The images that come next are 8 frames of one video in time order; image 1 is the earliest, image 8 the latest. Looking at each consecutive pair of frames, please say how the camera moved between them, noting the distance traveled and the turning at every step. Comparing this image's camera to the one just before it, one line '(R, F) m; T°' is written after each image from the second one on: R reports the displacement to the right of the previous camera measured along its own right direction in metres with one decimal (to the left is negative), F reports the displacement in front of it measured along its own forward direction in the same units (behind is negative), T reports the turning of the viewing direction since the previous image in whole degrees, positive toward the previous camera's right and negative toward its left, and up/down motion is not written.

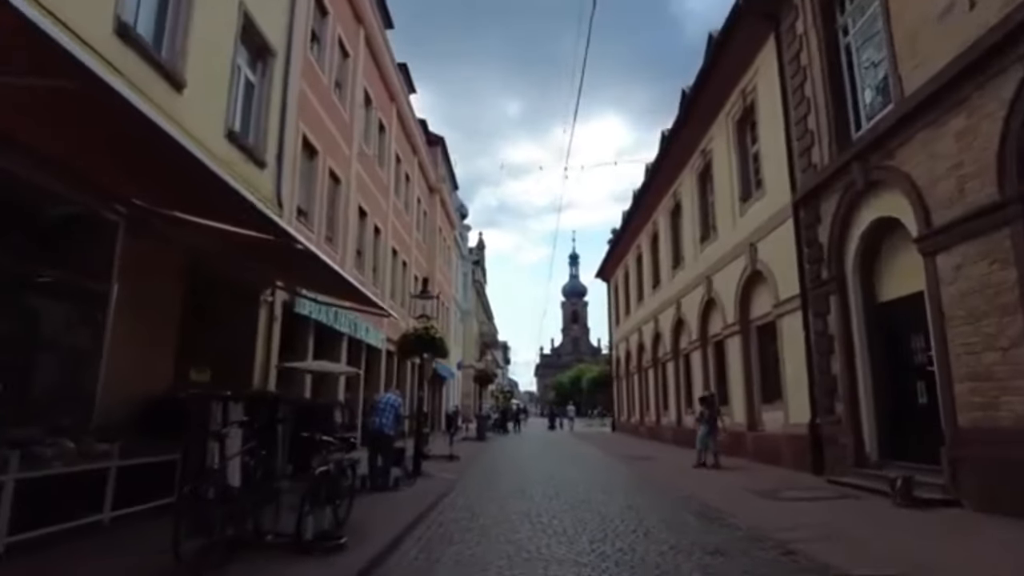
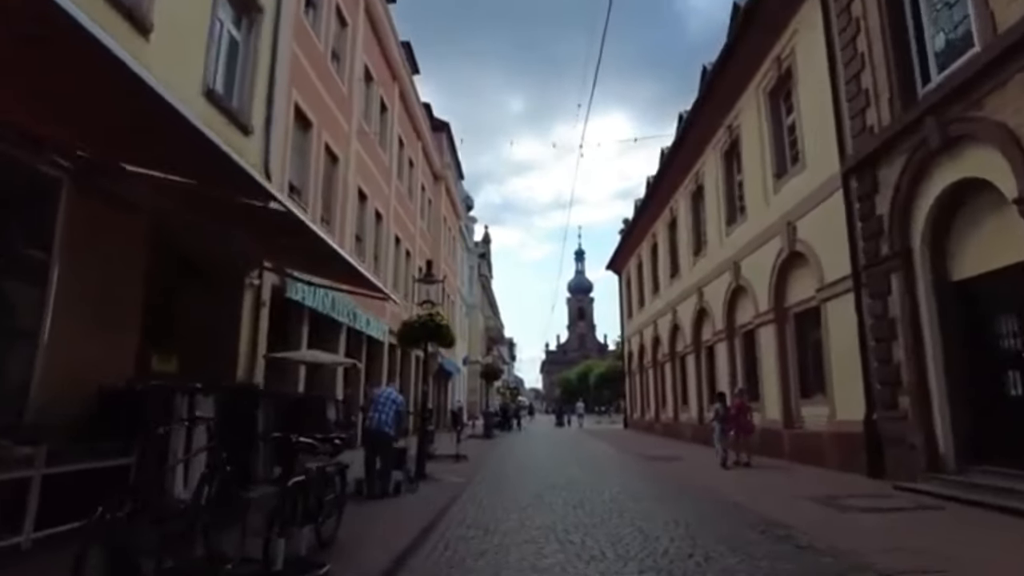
(-0.2, +1.5) m; 0°
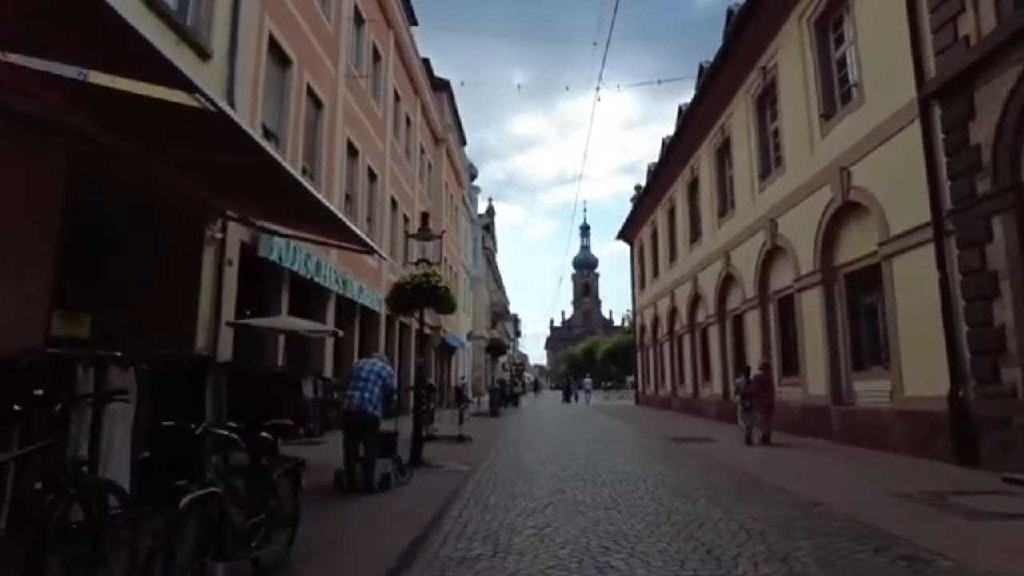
(-0.1, +2.0) m; 0°
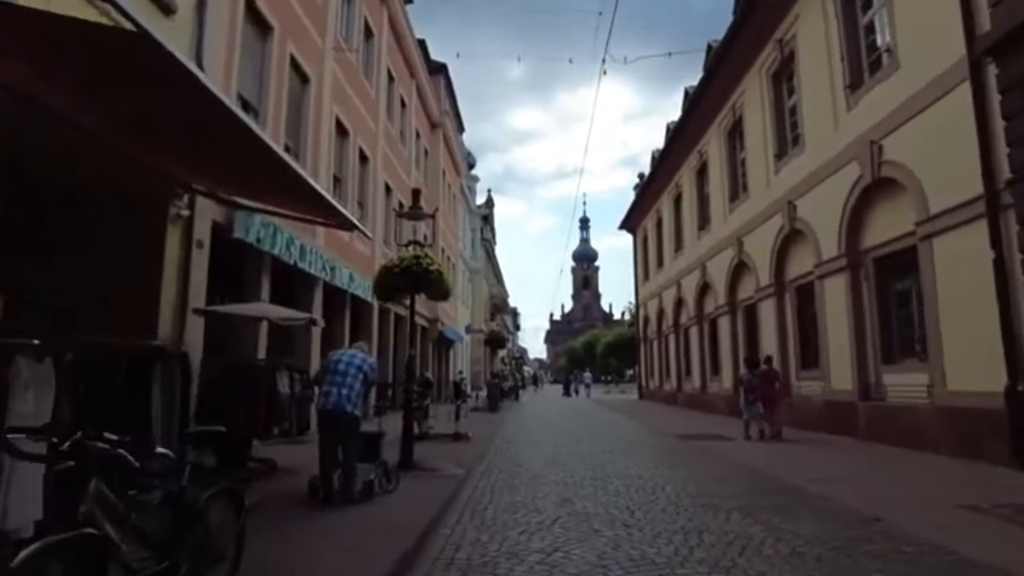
(0.0, +1.1) m; 0°
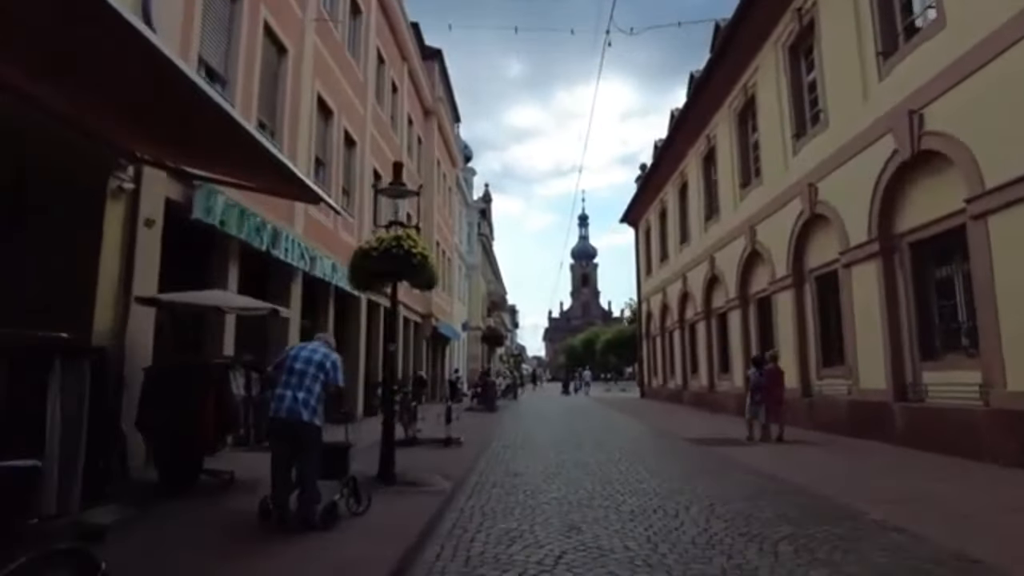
(0.0, +1.3) m; 0°
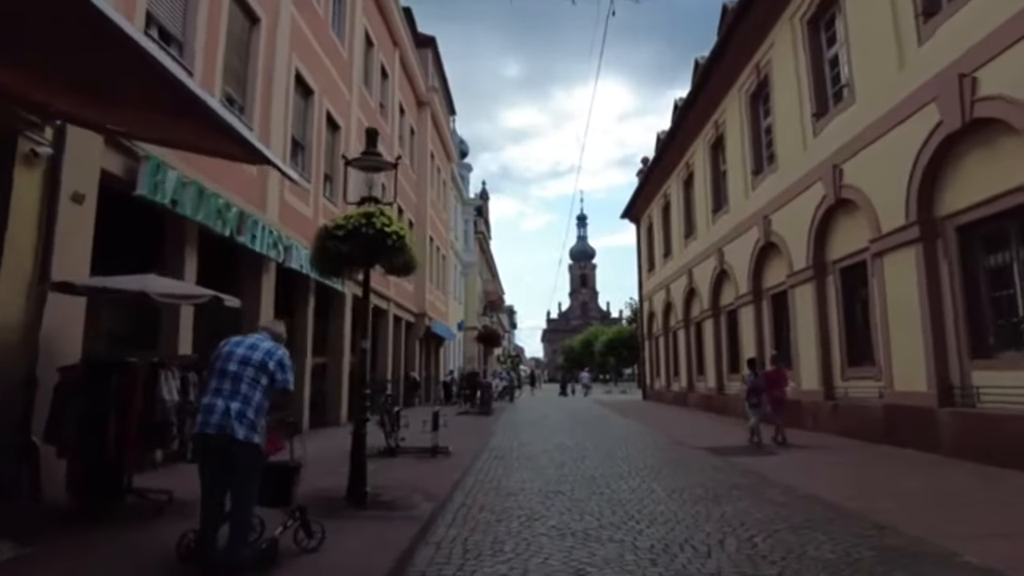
(+0.1, +1.4) m; 0°
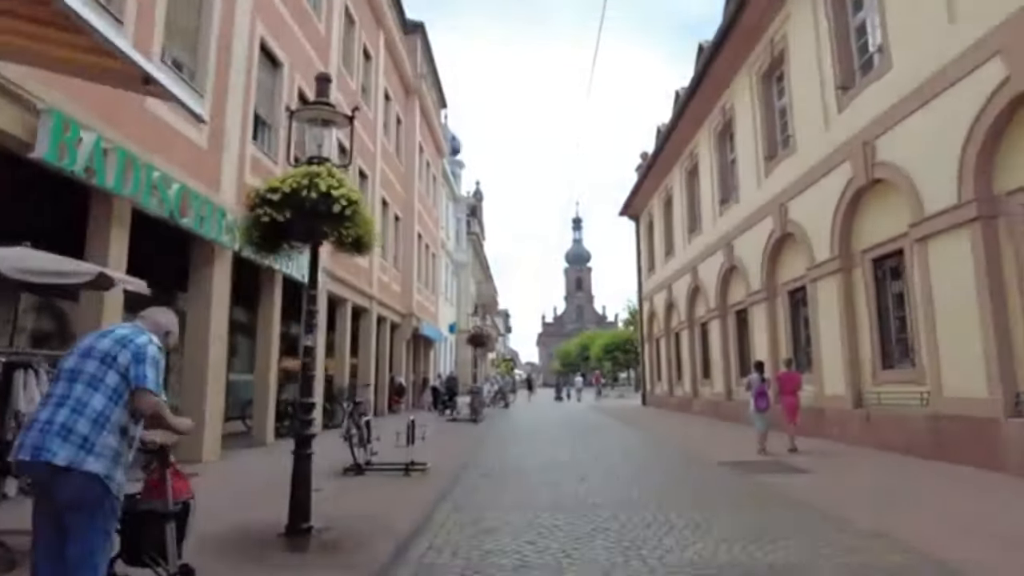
(+0.1, +1.6) m; 0°
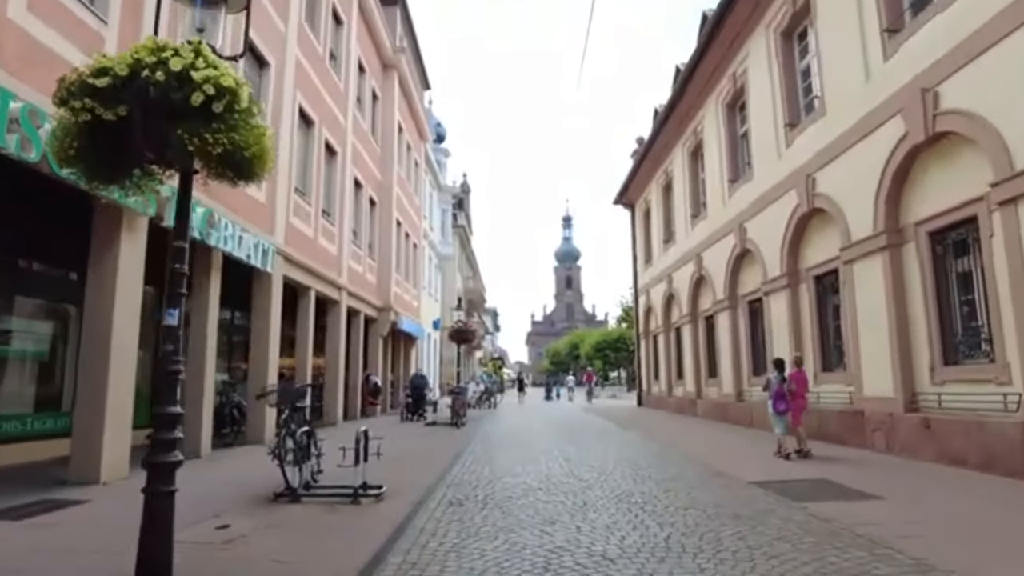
(+0.1, +2.2) m; +1°
